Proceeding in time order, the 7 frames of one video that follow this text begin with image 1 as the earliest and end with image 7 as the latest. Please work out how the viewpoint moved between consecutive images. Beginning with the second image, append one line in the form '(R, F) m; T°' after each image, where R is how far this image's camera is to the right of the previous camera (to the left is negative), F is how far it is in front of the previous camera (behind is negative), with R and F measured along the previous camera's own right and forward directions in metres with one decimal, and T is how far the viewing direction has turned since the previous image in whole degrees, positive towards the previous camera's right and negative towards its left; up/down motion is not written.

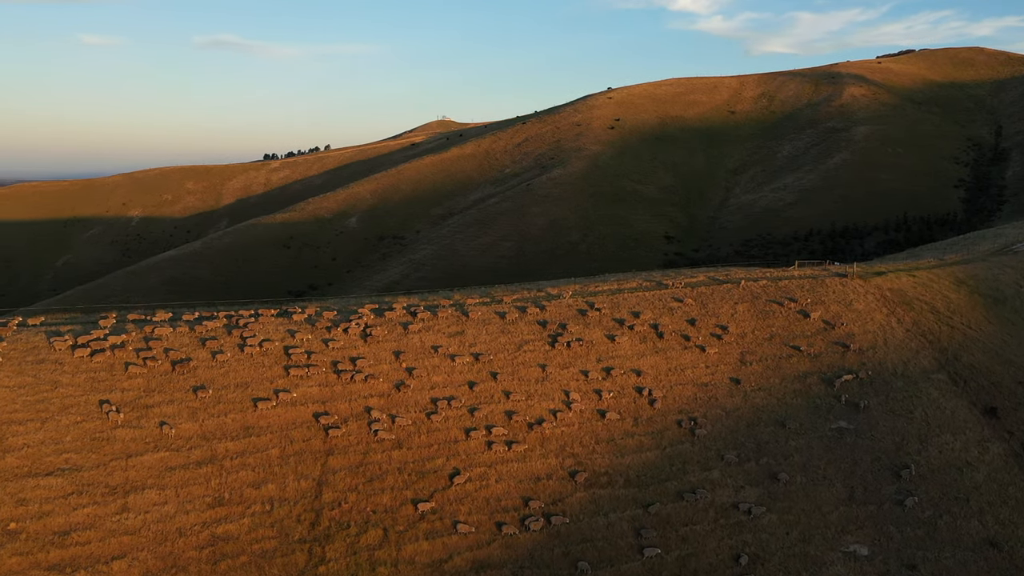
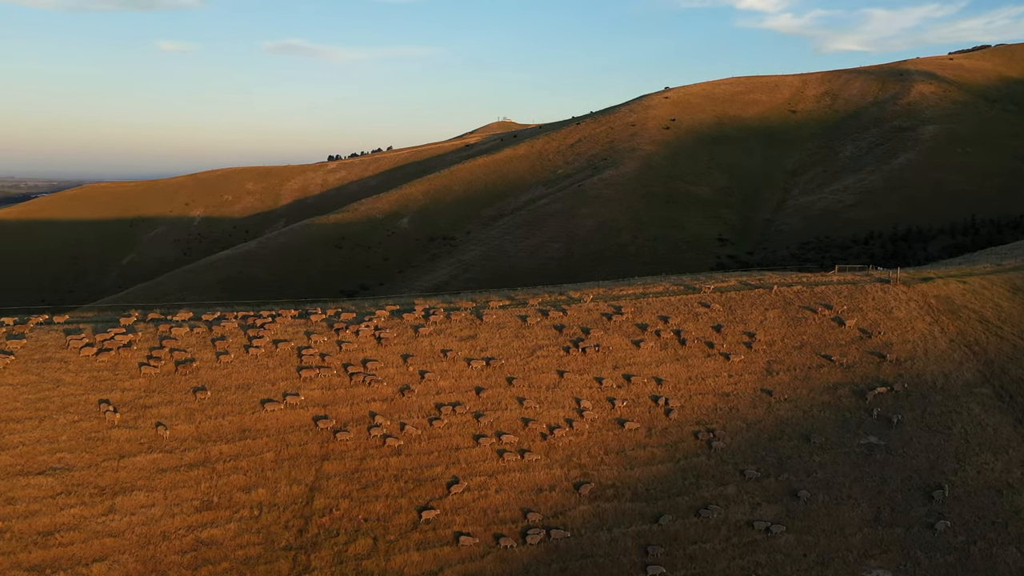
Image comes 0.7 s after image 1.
(+1.5, +0.8) m; -4°
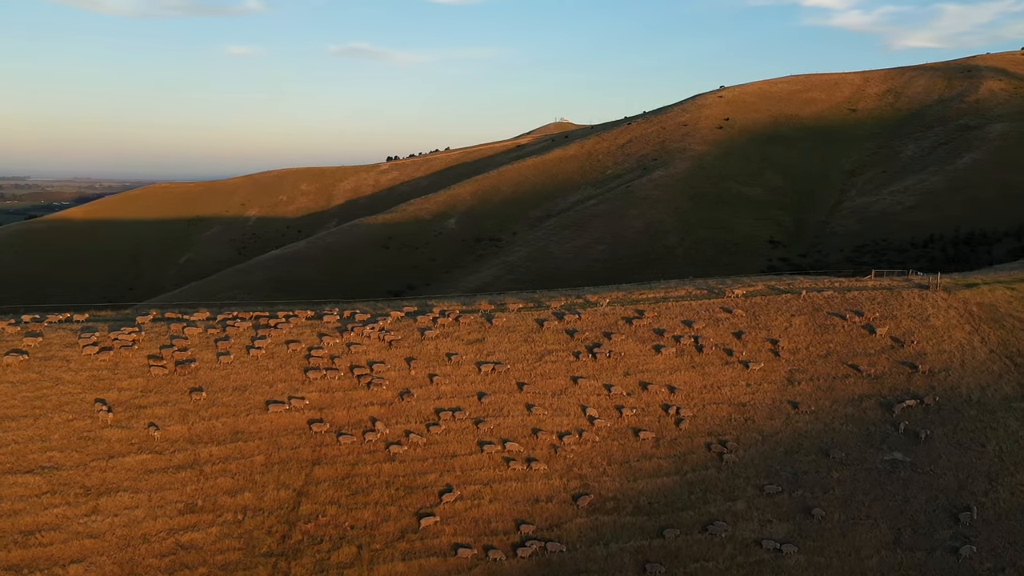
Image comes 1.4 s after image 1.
(+1.5, +0.7) m; -4°
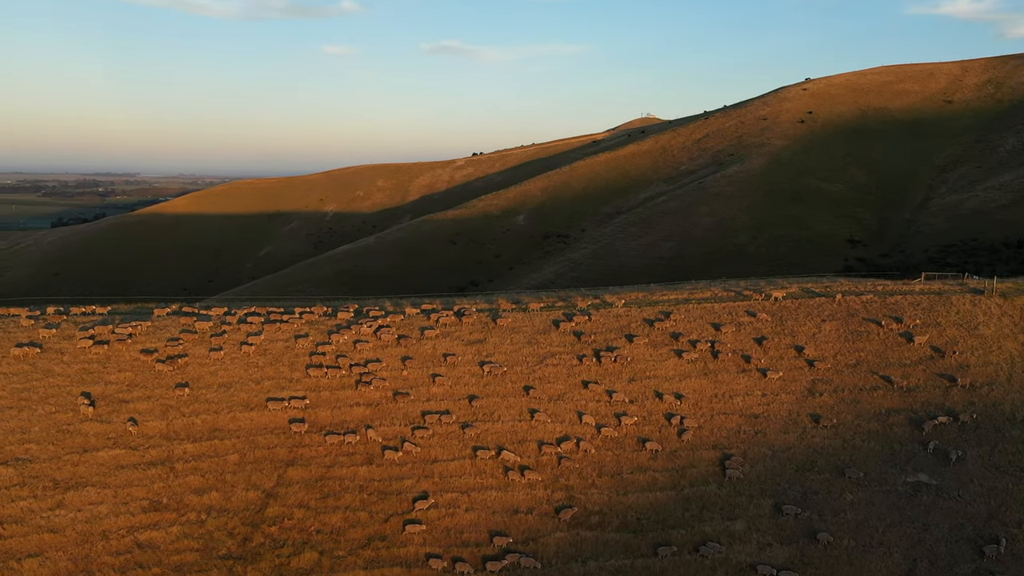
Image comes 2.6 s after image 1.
(+2.5, +1.1) m; -6°
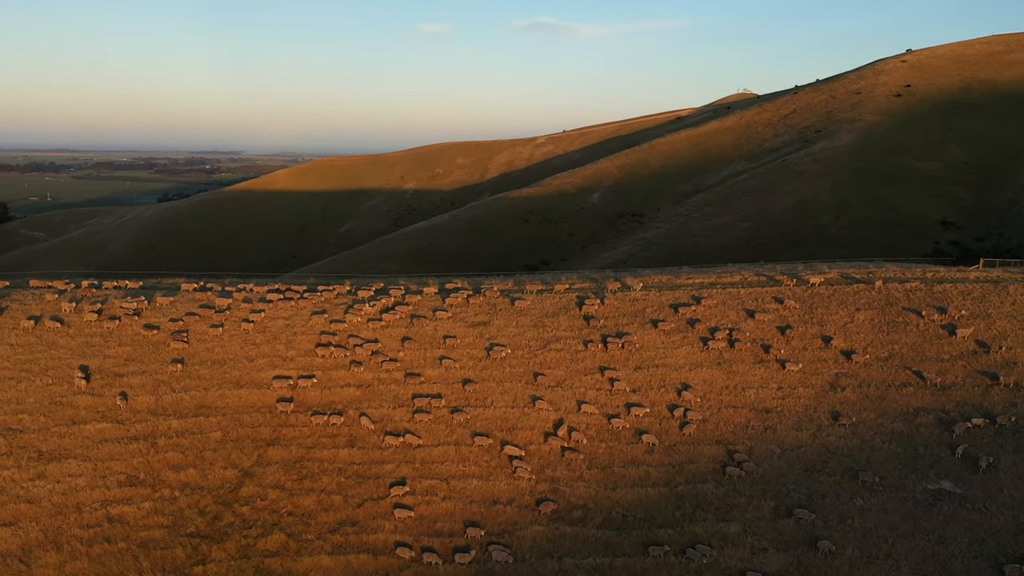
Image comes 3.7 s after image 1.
(+2.4, +1.0) m; -6°
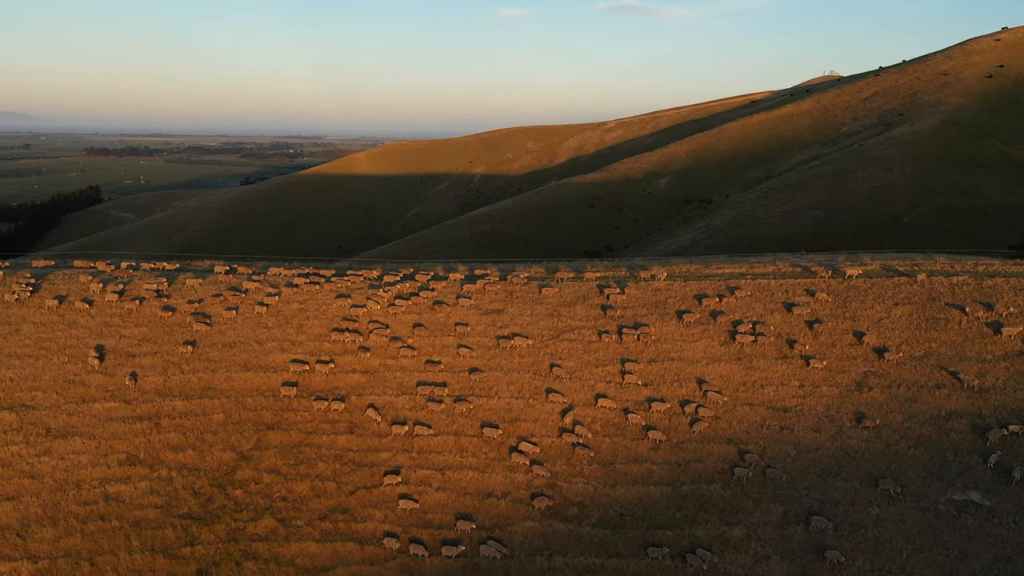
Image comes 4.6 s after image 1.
(+1.7, +0.7) m; -5°
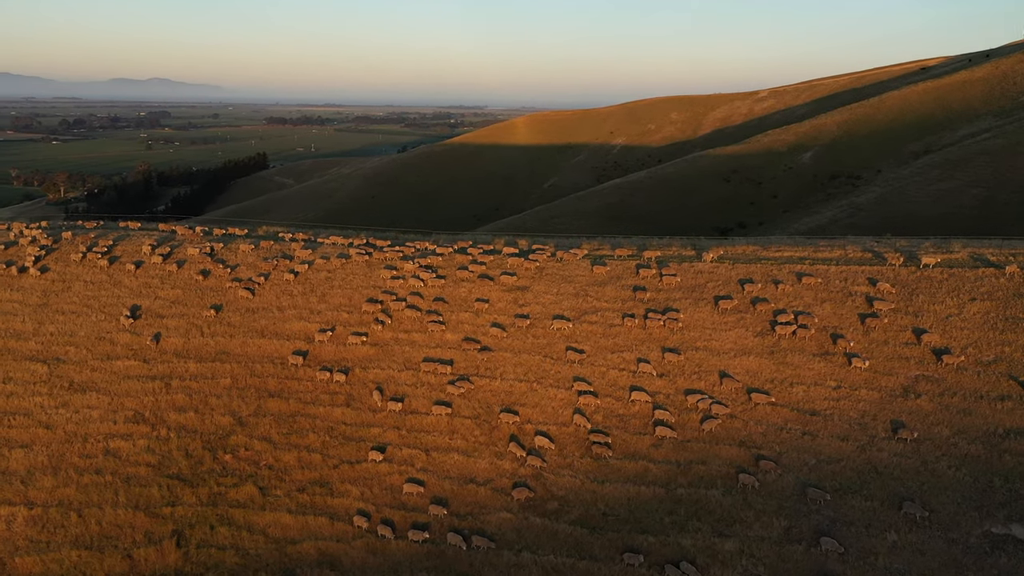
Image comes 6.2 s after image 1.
(+3.4, +1.4) m; -11°
